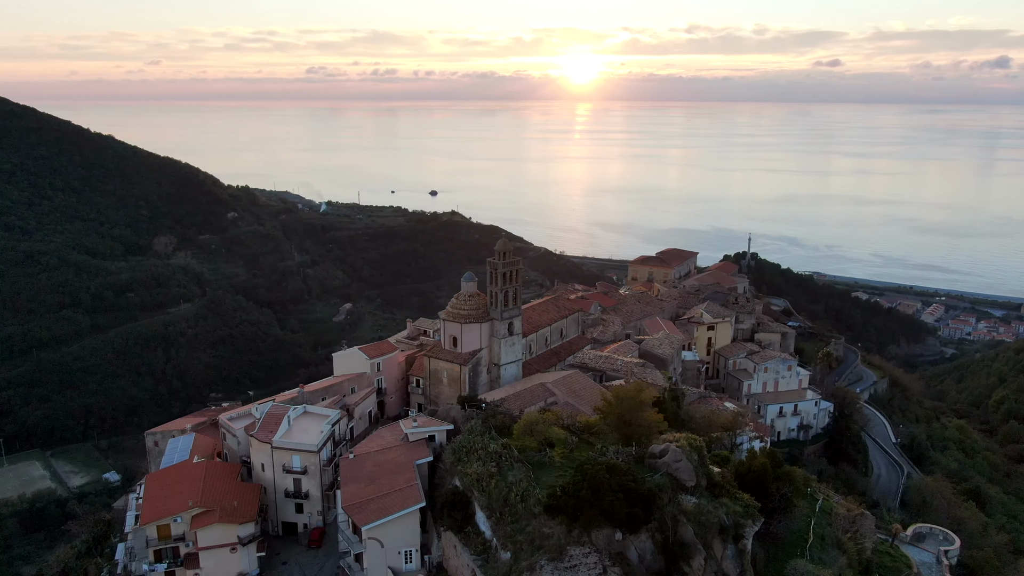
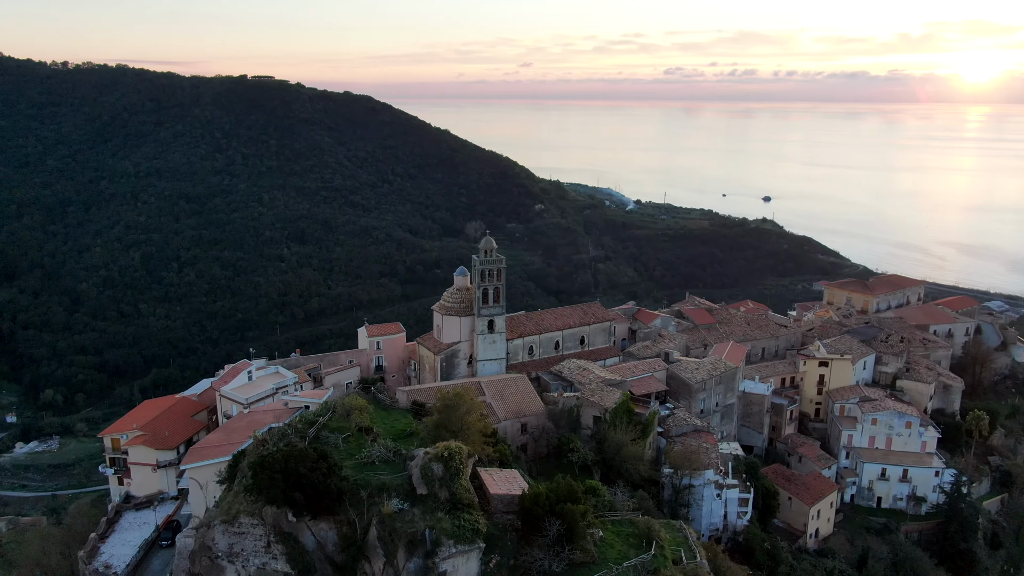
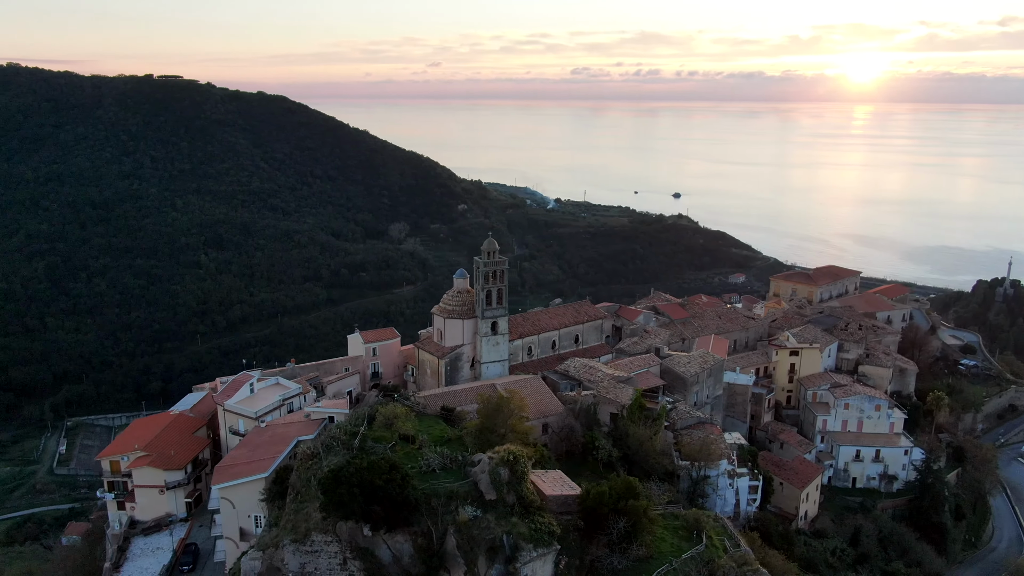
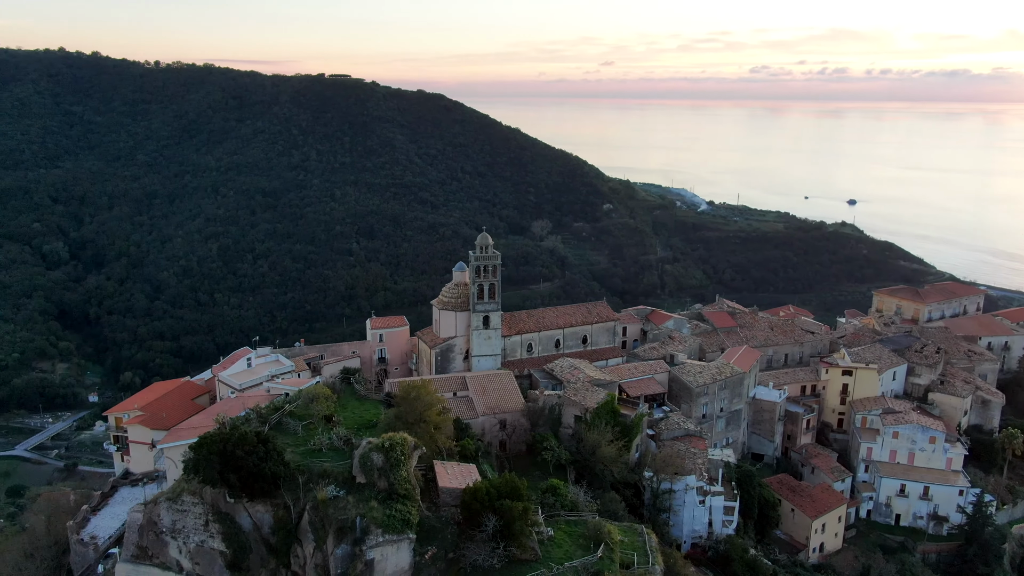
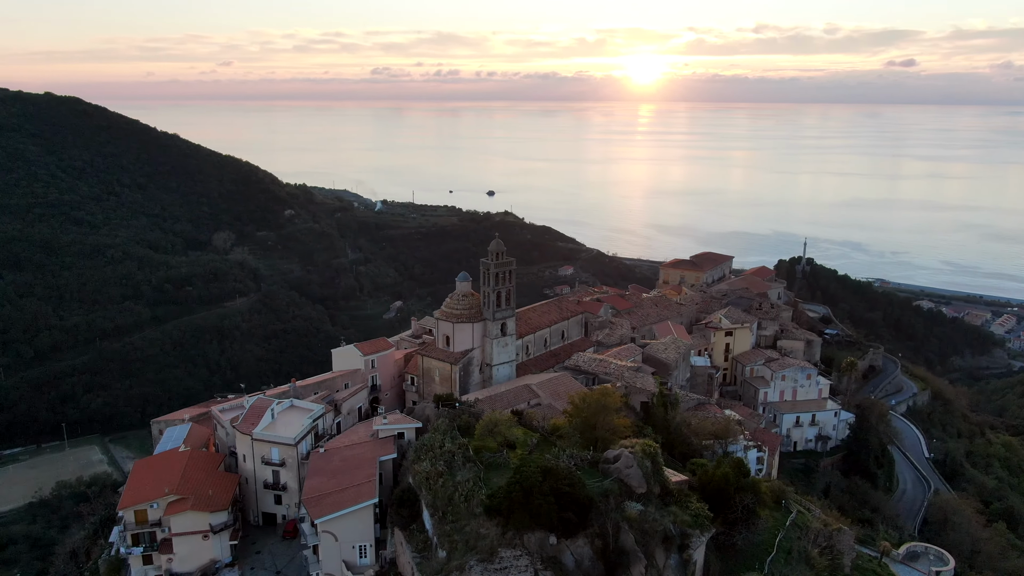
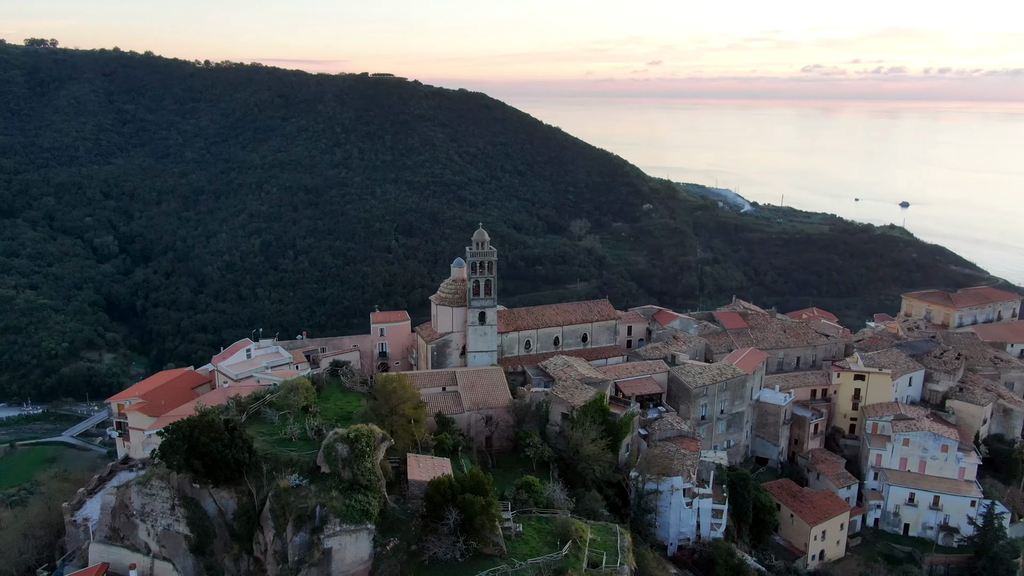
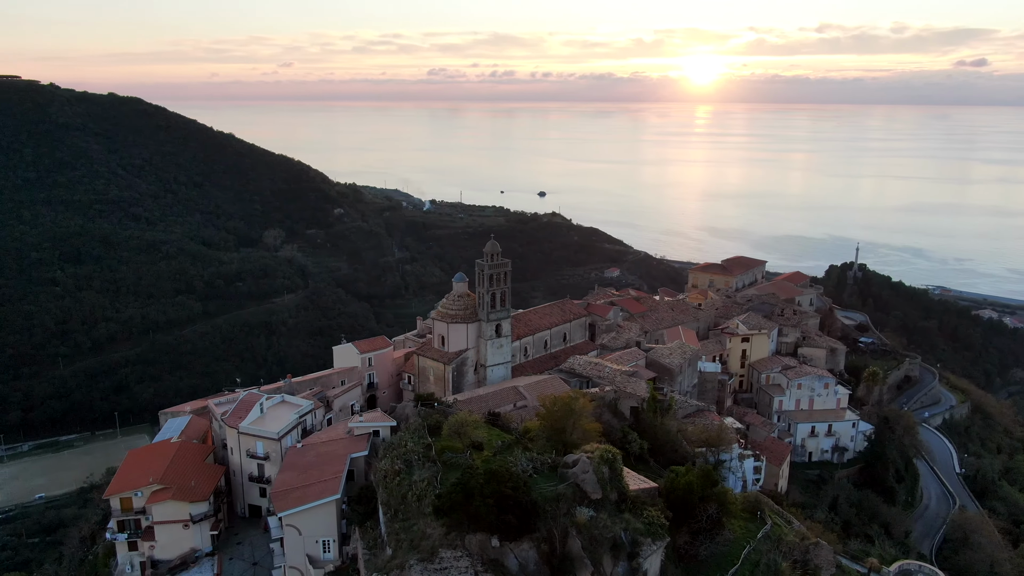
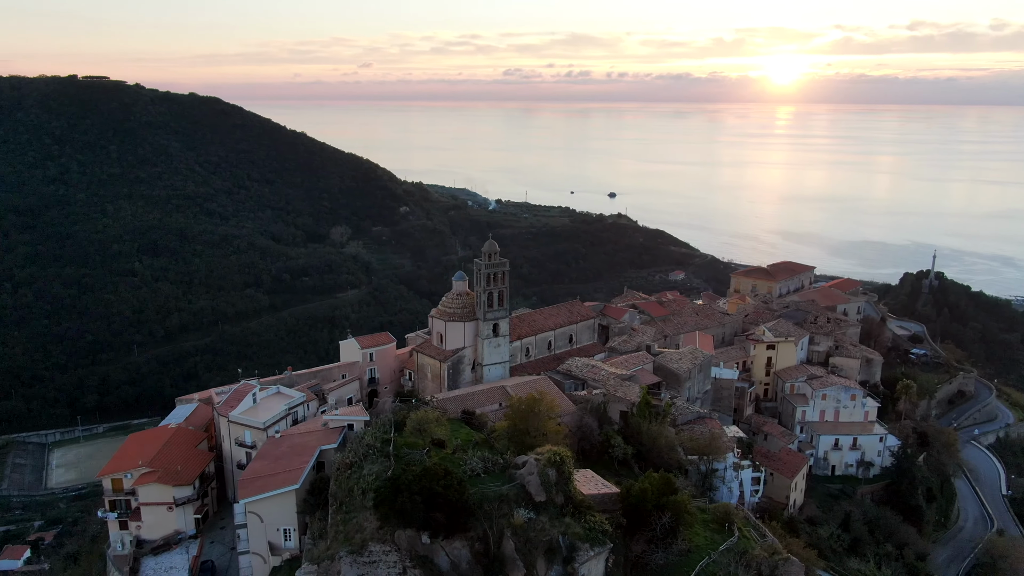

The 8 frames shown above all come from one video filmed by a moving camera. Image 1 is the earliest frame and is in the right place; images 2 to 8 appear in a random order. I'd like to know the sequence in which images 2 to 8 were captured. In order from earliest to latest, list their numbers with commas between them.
5, 7, 8, 3, 2, 4, 6
